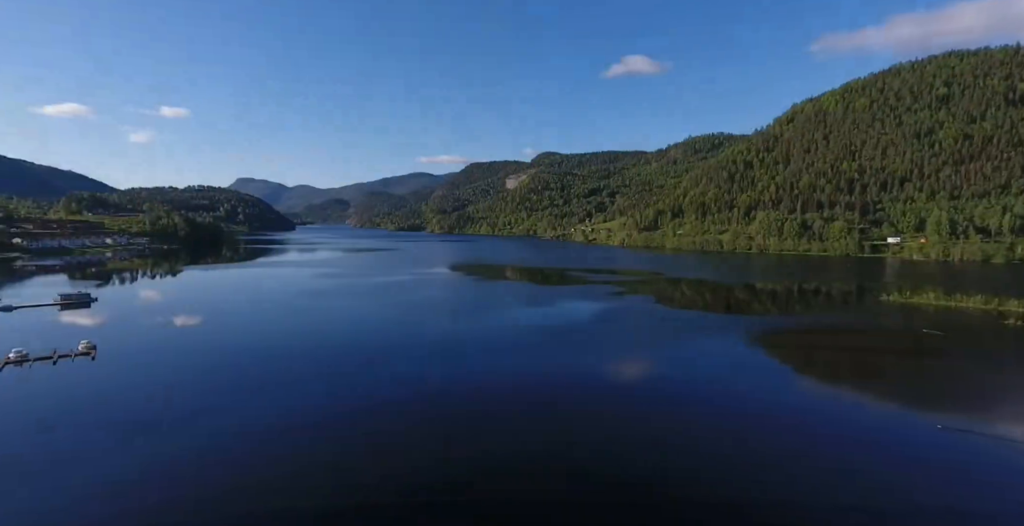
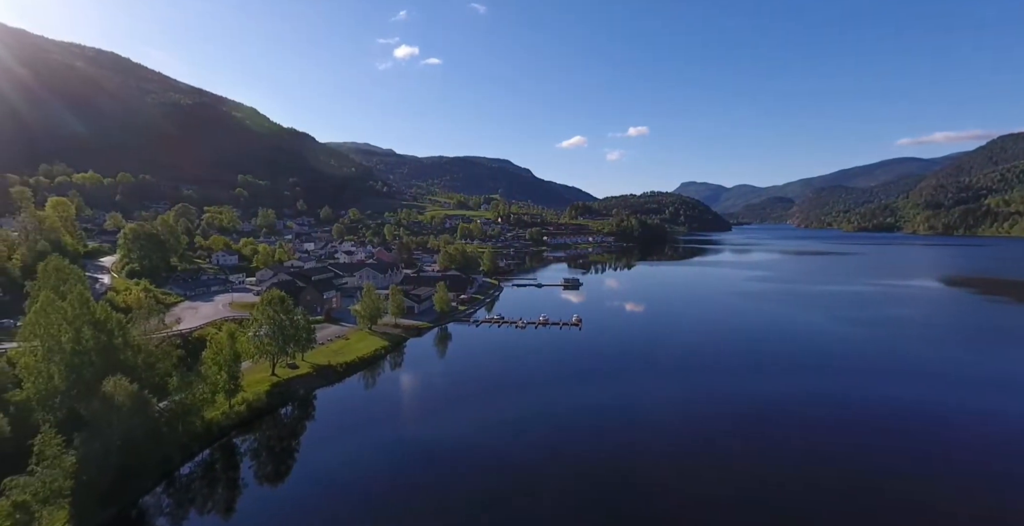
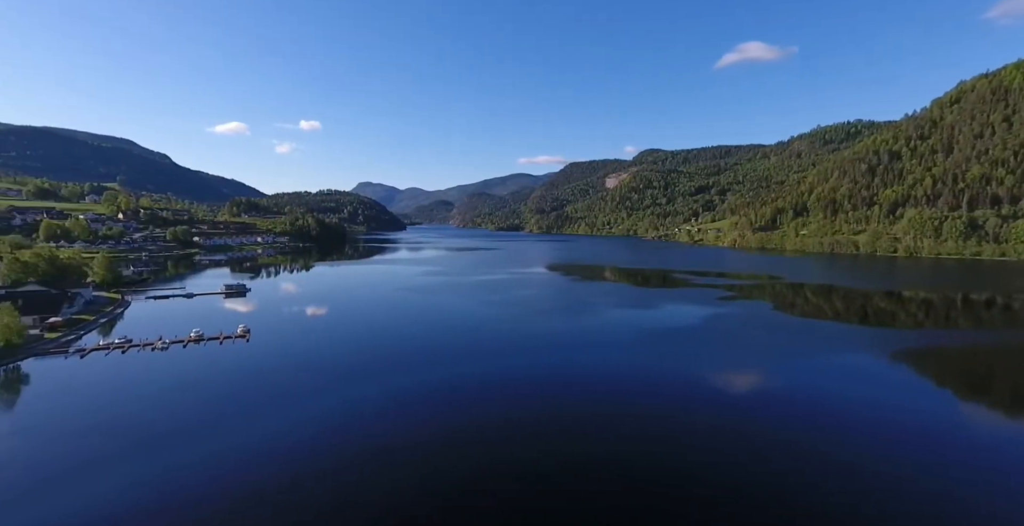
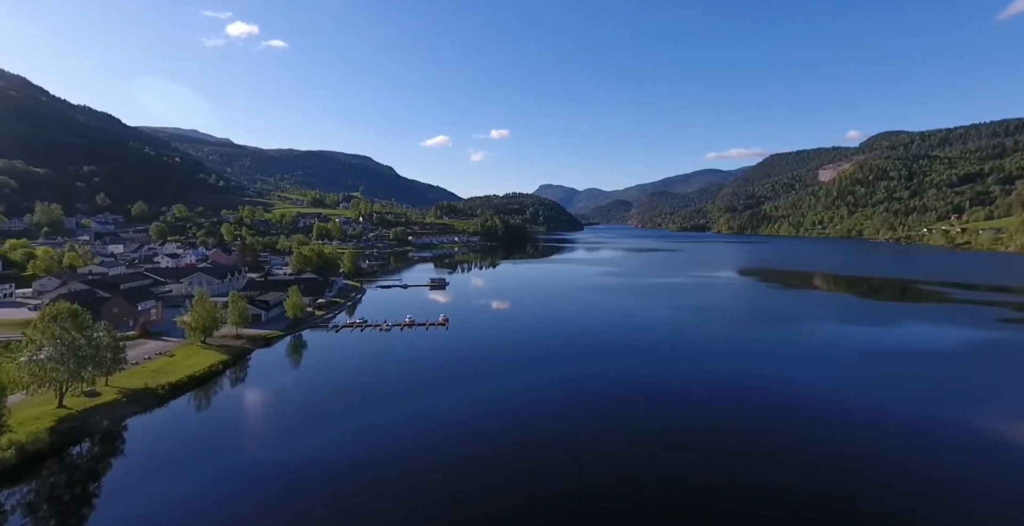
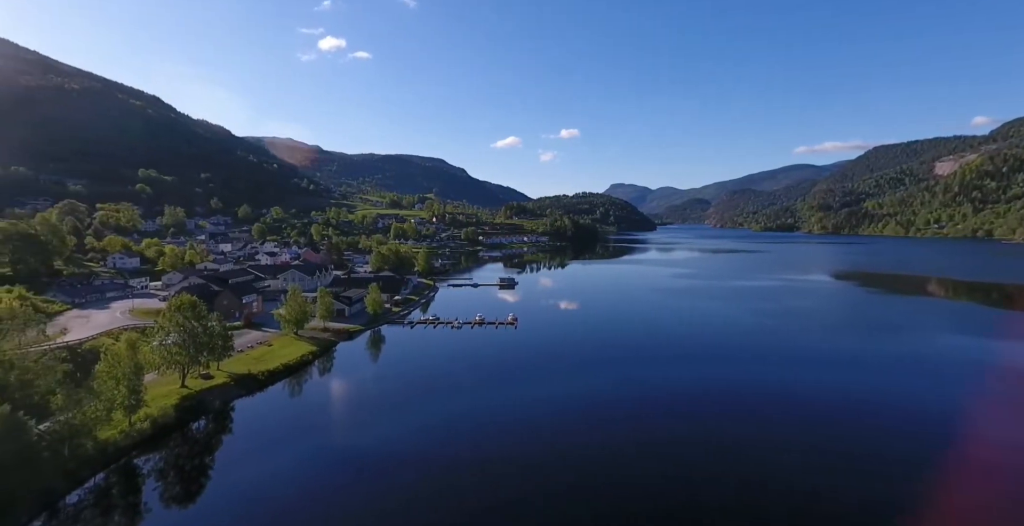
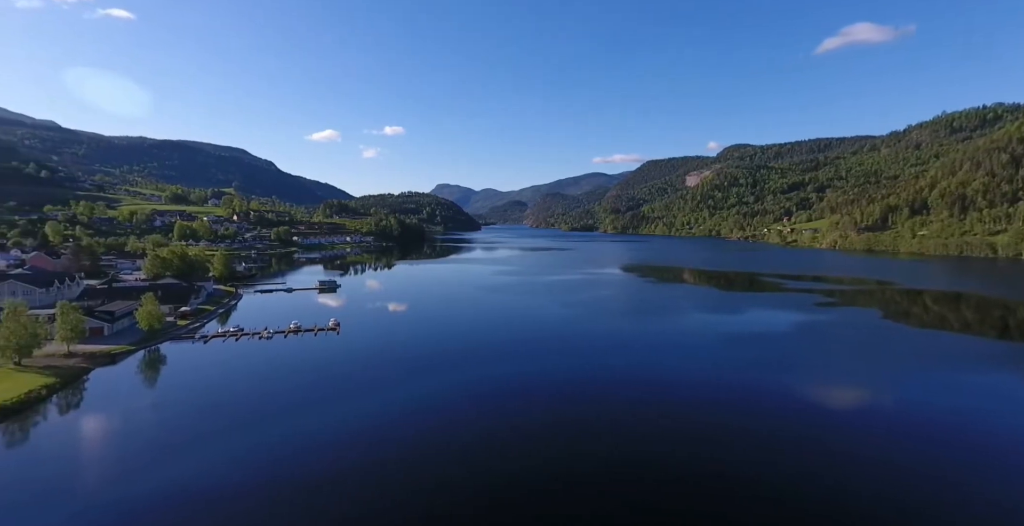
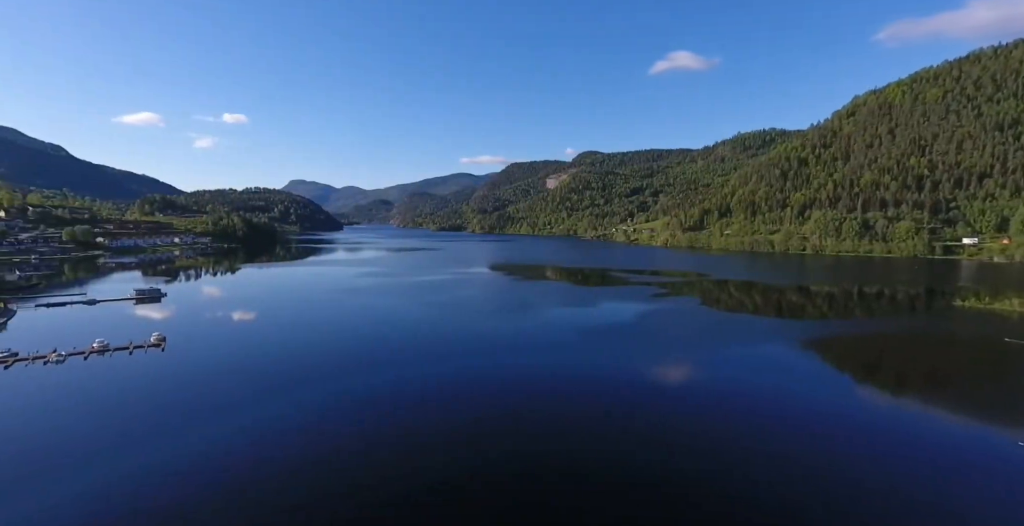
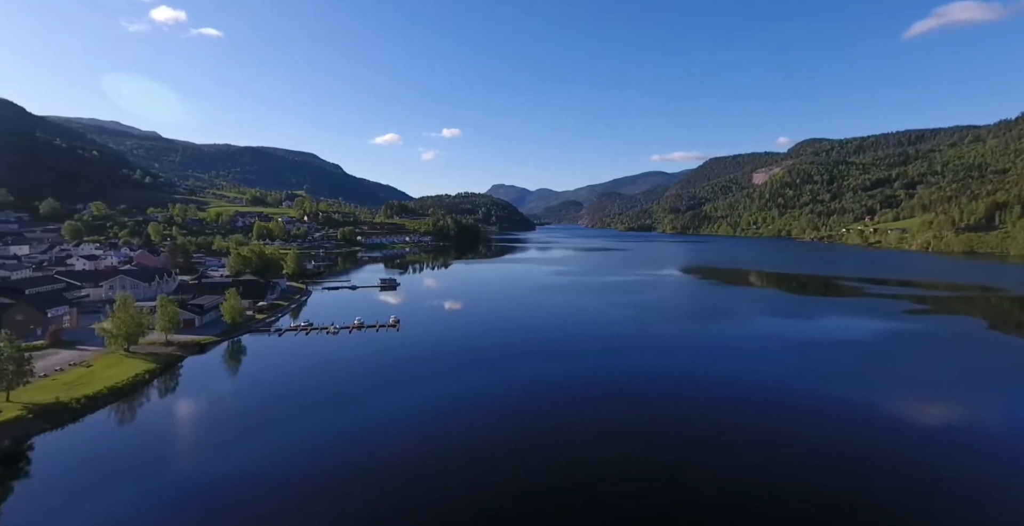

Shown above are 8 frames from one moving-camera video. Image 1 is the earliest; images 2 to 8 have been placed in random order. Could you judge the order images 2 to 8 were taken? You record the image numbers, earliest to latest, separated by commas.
7, 3, 6, 8, 4, 5, 2
